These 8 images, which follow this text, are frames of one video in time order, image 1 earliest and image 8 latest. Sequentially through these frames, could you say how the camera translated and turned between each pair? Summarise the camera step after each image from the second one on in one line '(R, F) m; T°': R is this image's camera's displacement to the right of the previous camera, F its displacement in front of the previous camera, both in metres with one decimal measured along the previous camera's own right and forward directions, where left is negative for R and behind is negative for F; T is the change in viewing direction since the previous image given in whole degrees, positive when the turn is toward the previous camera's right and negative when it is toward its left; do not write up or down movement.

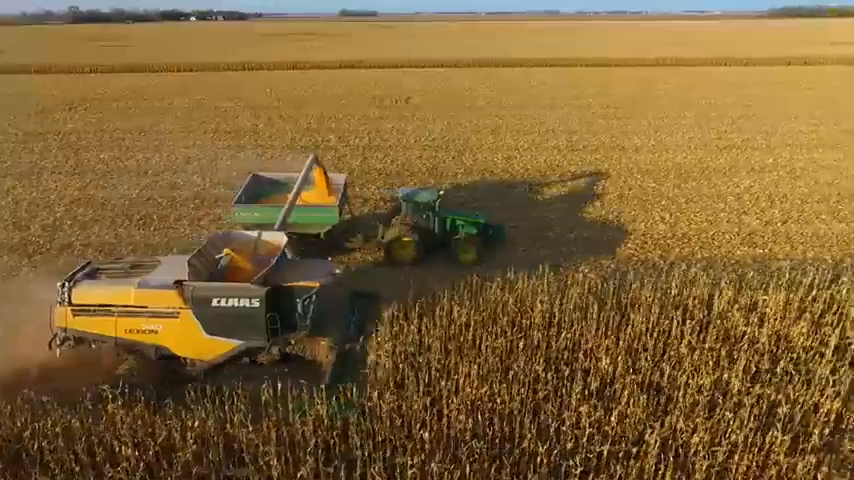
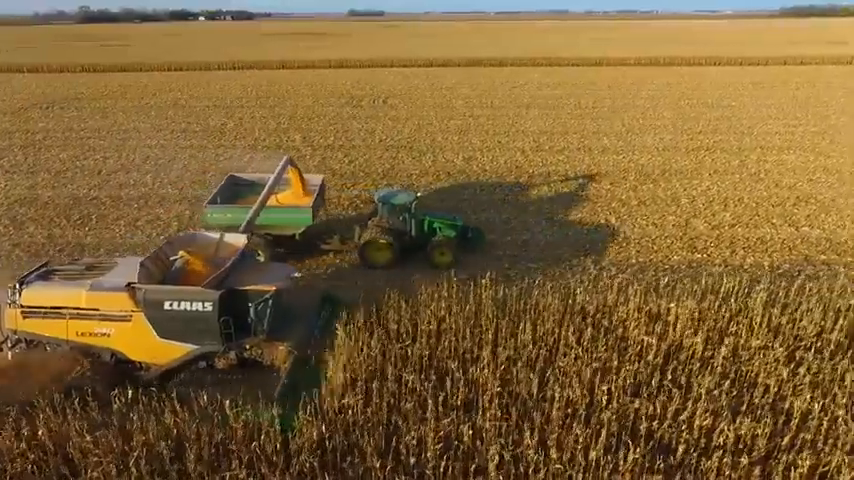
(+1.8, +0.3) m; -1°
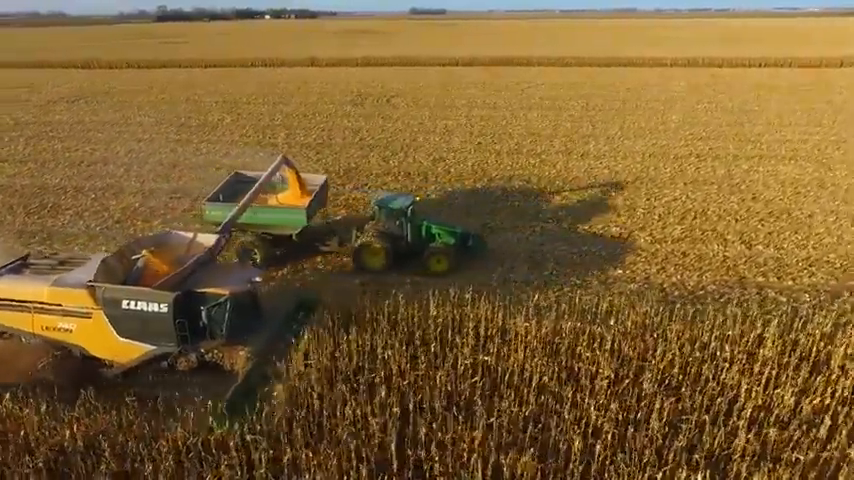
(+3.1, +0.5) m; -6°
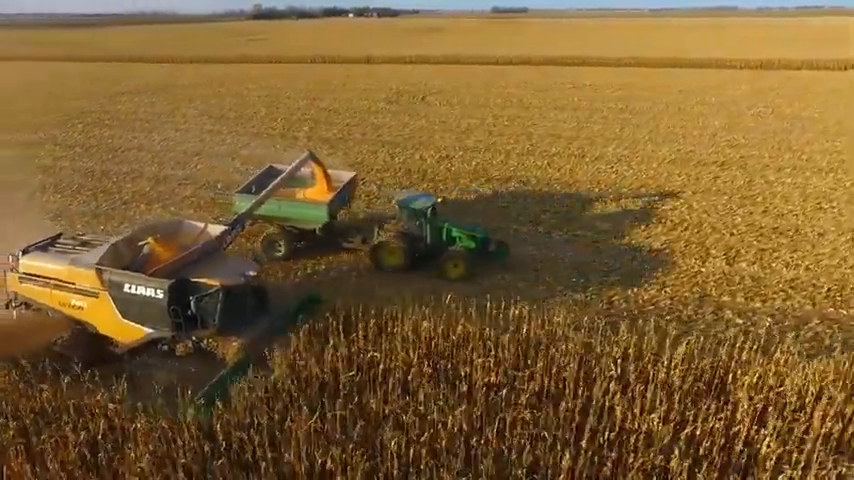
(+2.4, +0.1) m; -8°
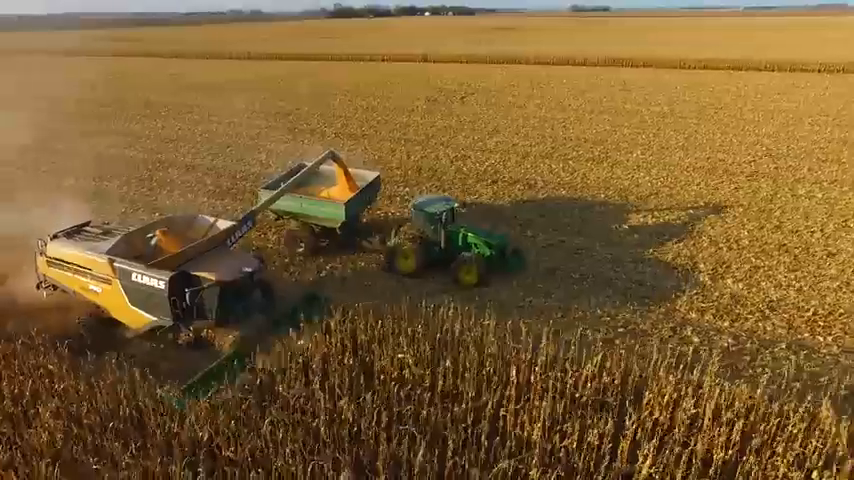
(+1.9, -0.1) m; -7°
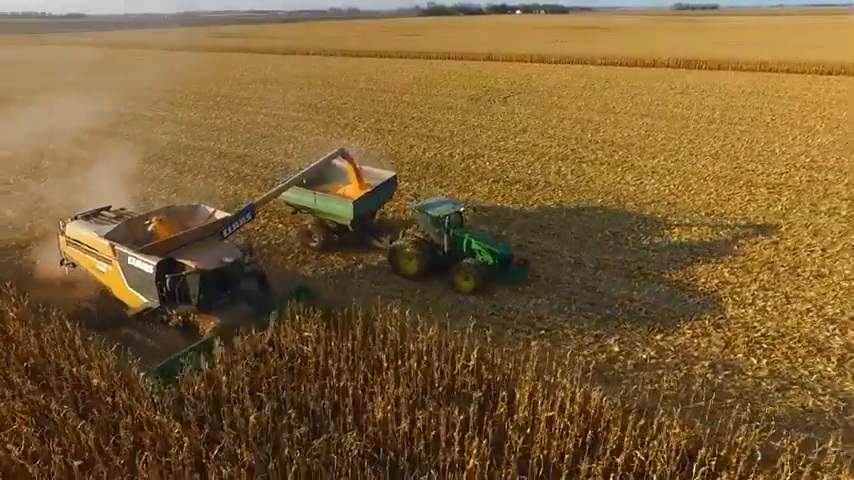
(+2.5, -0.1) m; -9°
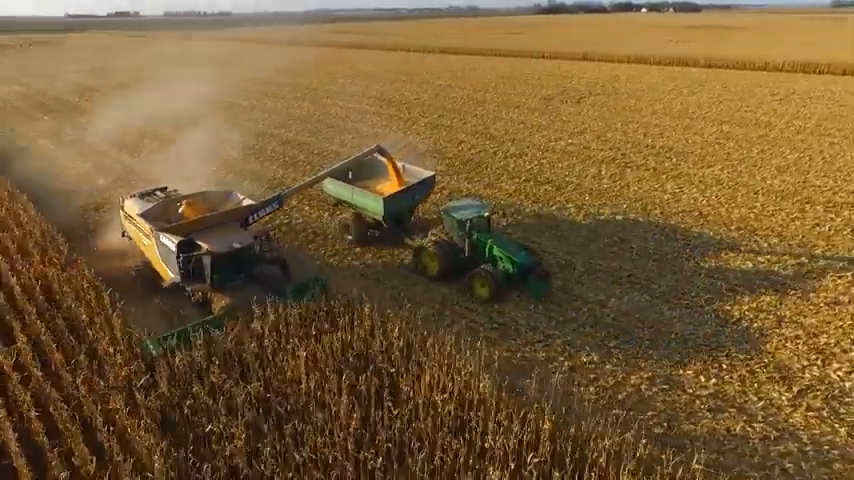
(+2.3, -0.2) m; -11°
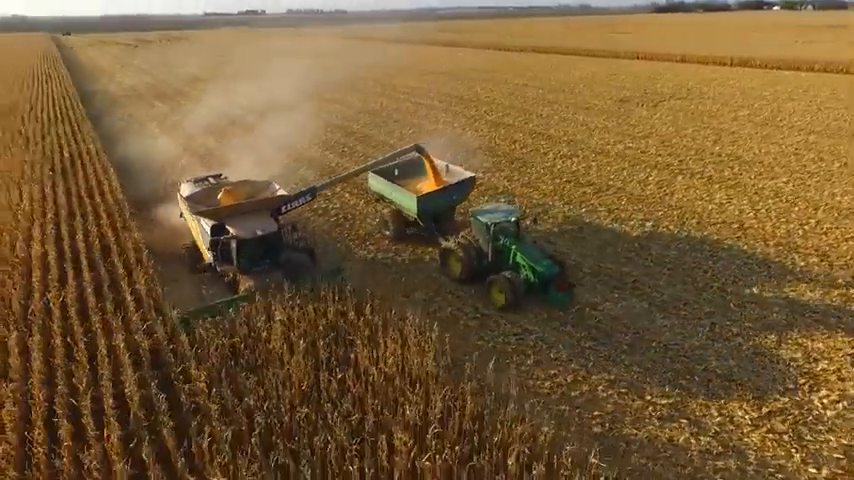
(+1.7, -0.3) m; -10°
